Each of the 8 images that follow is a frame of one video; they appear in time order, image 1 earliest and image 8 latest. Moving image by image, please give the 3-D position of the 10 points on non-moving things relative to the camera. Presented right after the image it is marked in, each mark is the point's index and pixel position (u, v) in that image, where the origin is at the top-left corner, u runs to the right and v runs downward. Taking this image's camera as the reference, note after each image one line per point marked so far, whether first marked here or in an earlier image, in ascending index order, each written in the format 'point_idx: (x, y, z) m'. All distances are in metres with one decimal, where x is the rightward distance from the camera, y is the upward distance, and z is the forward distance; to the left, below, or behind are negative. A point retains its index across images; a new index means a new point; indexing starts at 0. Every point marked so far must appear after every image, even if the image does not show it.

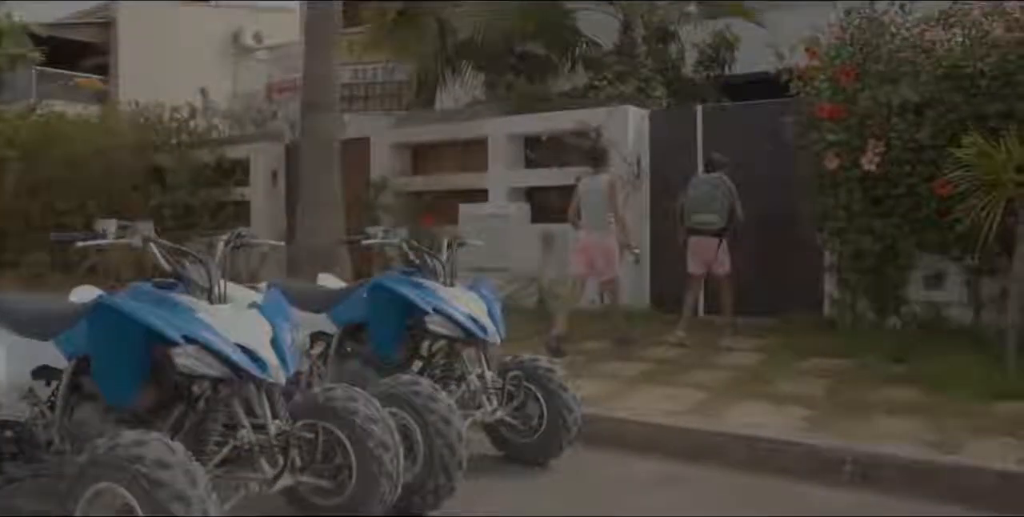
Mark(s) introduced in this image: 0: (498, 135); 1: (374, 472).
0: (-0.1, +0.8, +6.0) m
1: (-0.4, -0.5, +2.3) m
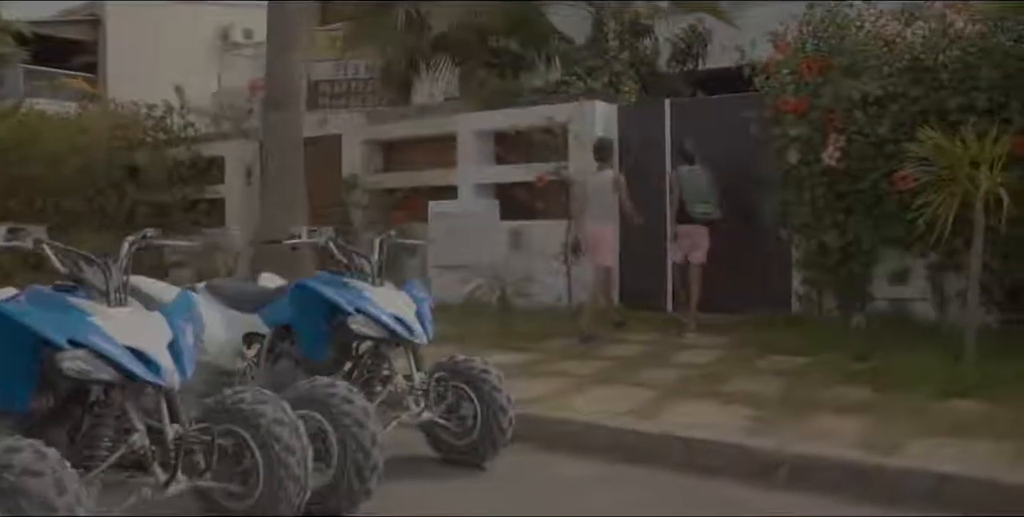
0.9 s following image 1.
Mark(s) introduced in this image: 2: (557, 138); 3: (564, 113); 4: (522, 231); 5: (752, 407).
0: (-0.3, +0.8, +5.9) m
1: (-0.6, -0.5, +2.3) m
2: (+0.2, +0.8, +5.9) m
3: (+0.3, +0.9, +5.8) m
4: (0.0, +0.2, +5.8) m
5: (+0.9, -0.6, +3.4) m
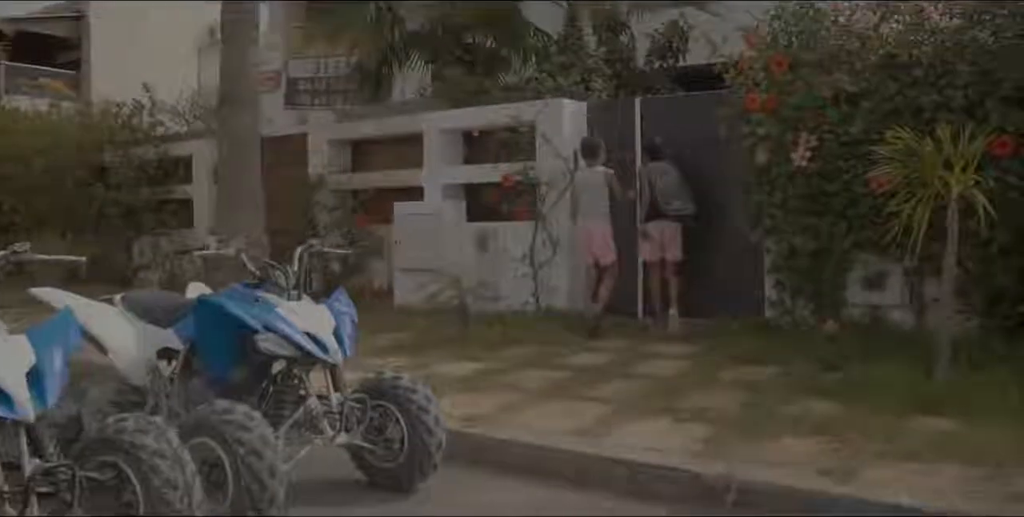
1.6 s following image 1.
0: (-0.5, +0.8, +5.7) m
1: (-0.8, -0.6, +2.1) m
2: (0.0, +0.8, +5.7) m
3: (+0.1, +0.9, +5.6) m
4: (-0.2, +0.2, +5.6) m
5: (+0.7, -0.6, +3.2) m
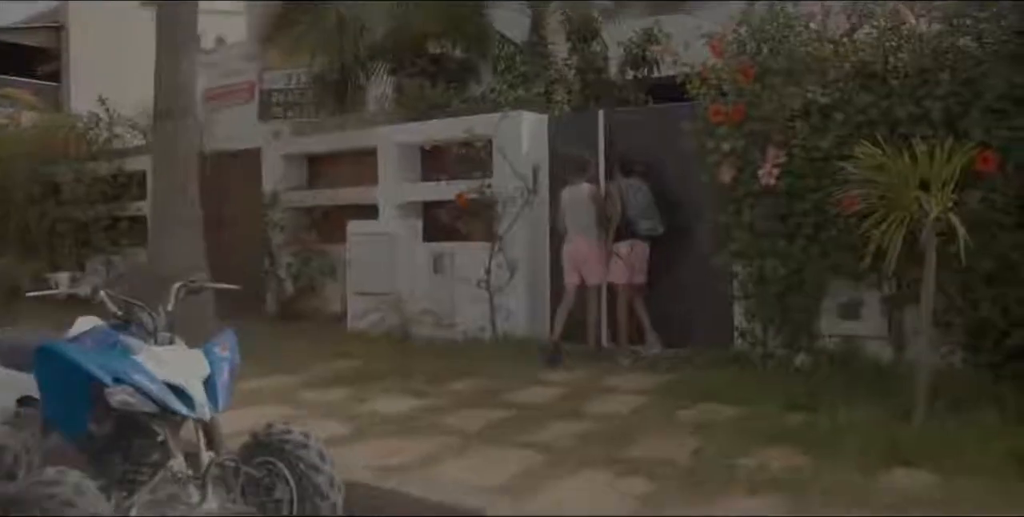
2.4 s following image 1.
0: (-0.7, +0.7, +5.4) m
1: (-1.0, -0.7, +1.7) m
2: (-0.2, +0.6, +5.4) m
3: (-0.2, +0.8, +5.2) m
4: (-0.4, 0.0, +5.3) m
5: (+0.4, -0.7, +2.8) m
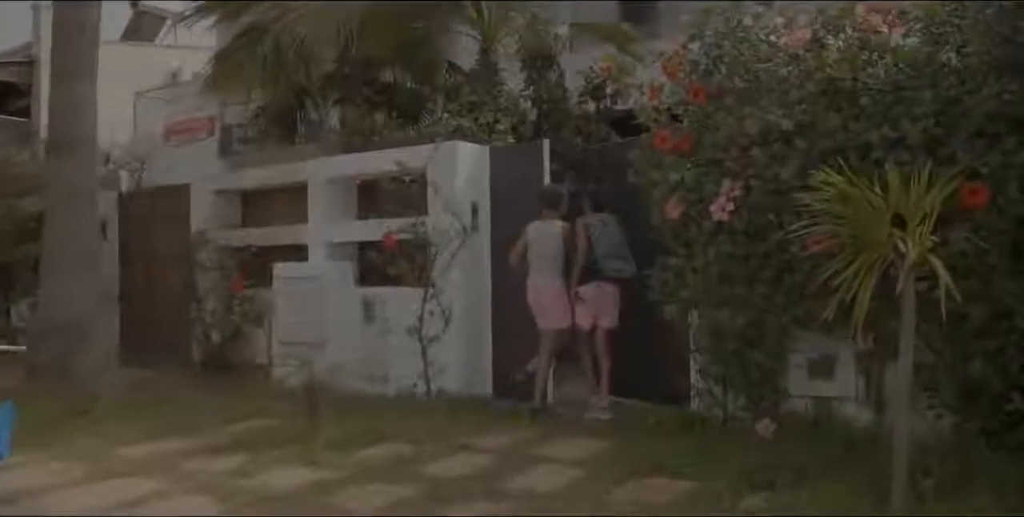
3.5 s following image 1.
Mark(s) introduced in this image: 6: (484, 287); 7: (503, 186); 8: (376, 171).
0: (-1.0, +0.4, +4.9) m
1: (-1.3, -0.7, +1.2) m
2: (-0.5, +0.4, +4.9) m
3: (-0.5, +0.5, +4.7) m
4: (-0.7, -0.2, +4.7) m
5: (+0.1, -0.8, +2.3) m
6: (-0.1, -0.2, +4.9) m
7: (0.0, +0.4, +4.7) m
8: (-0.7, +0.5, +4.8) m
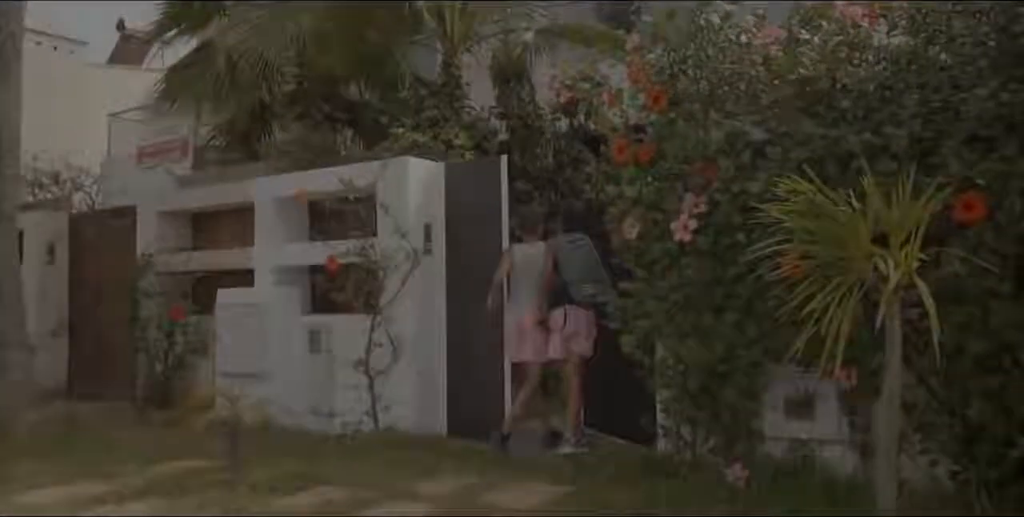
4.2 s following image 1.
0: (-1.2, +0.3, +4.5) m
1: (-1.5, -0.7, +0.8) m
2: (-0.7, +0.3, +4.5) m
3: (-0.7, +0.4, +4.4) m
4: (-0.9, -0.3, +4.4) m
5: (-0.1, -0.9, +1.9) m
6: (-0.3, -0.3, +4.5) m
7: (-0.2, +0.3, +4.4) m
8: (-0.9, +0.4, +4.5) m
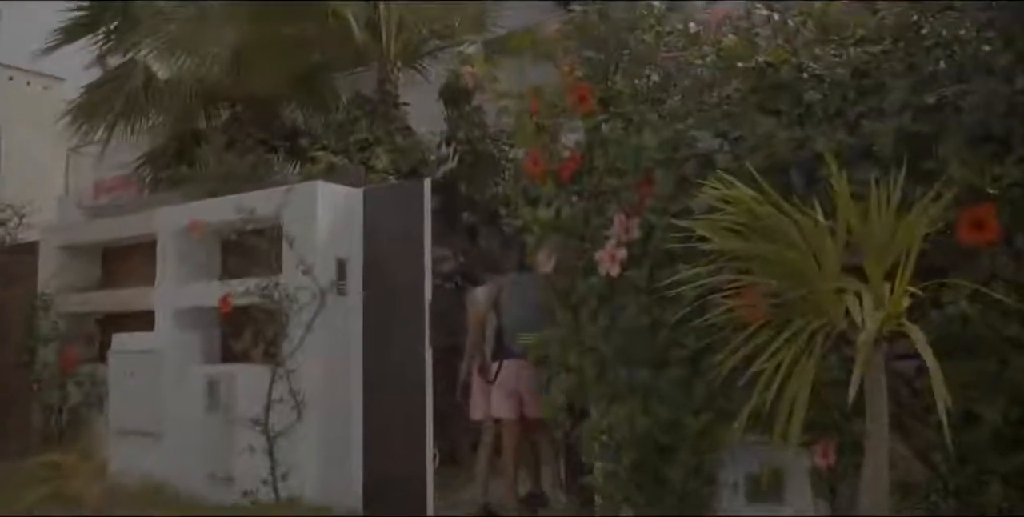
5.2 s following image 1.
0: (-1.5, +0.1, +4.0) m
1: (-1.8, -0.7, +0.2) m
2: (-1.0, +0.1, +3.9) m
3: (-1.0, +0.2, +3.8) m
4: (-1.2, -0.5, +3.8) m
5: (-0.3, -0.9, +1.2) m
6: (-0.6, -0.5, +3.9) m
7: (-0.5, +0.1, +3.8) m
8: (-1.2, +0.2, +3.9) m
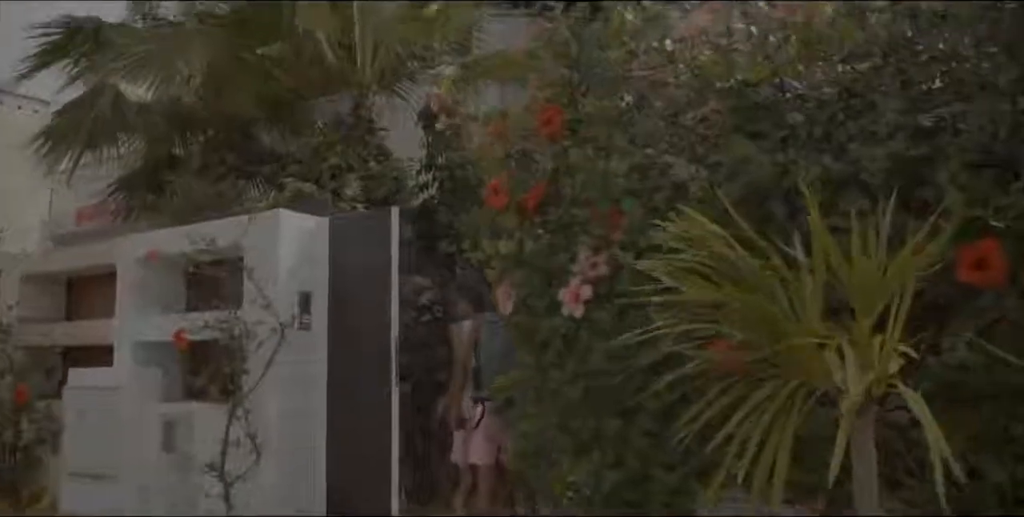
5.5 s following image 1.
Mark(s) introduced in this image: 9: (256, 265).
0: (-1.6, 0.0, +3.8) m
1: (-1.9, -0.8, -0.1) m
2: (-1.1, 0.0, +3.7) m
3: (-1.1, +0.1, +3.6) m
4: (-1.3, -0.6, +3.6) m
5: (-0.4, -1.0, +1.0) m
6: (-0.7, -0.6, +3.7) m
7: (-0.6, 0.0, +3.6) m
8: (-1.3, +0.1, +3.7) m
9: (-0.9, 0.0, +3.5) m
